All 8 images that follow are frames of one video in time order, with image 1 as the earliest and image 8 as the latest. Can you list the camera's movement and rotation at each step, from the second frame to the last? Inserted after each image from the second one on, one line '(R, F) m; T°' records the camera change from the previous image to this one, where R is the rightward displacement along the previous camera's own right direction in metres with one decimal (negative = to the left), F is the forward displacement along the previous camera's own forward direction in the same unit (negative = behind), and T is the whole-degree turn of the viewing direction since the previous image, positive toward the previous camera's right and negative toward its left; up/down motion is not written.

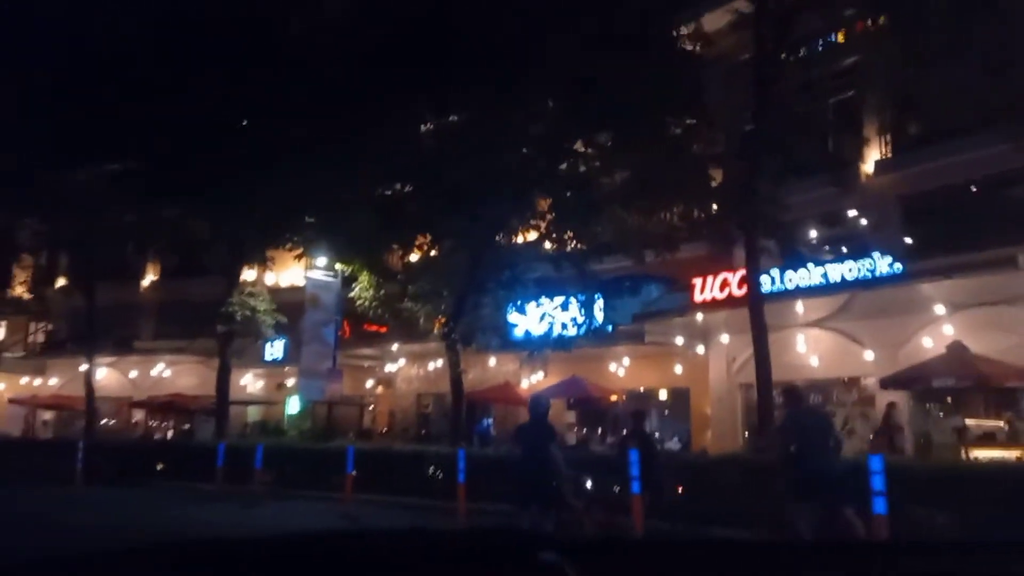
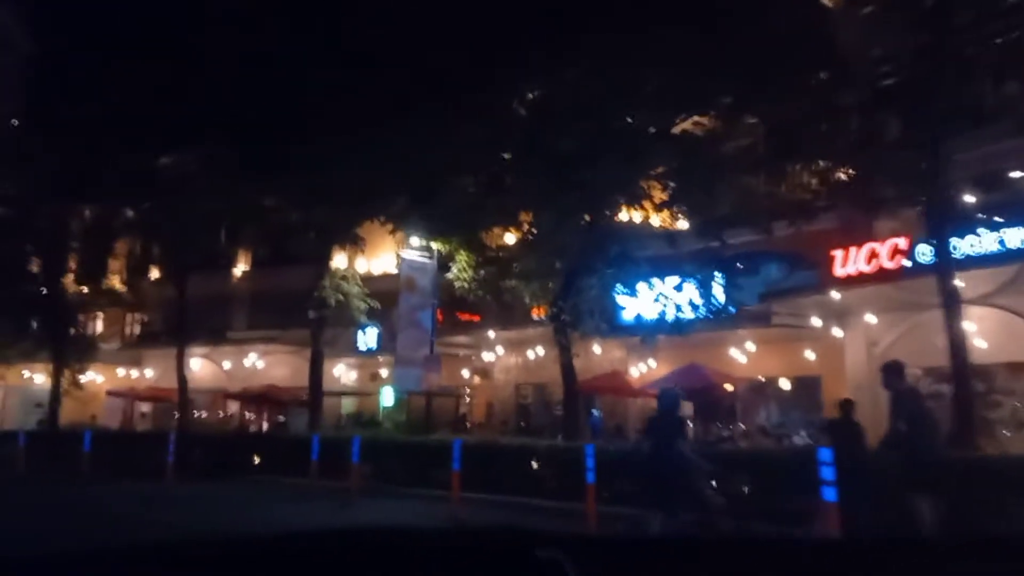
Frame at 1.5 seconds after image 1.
(-0.7, +2.1) m; -6°
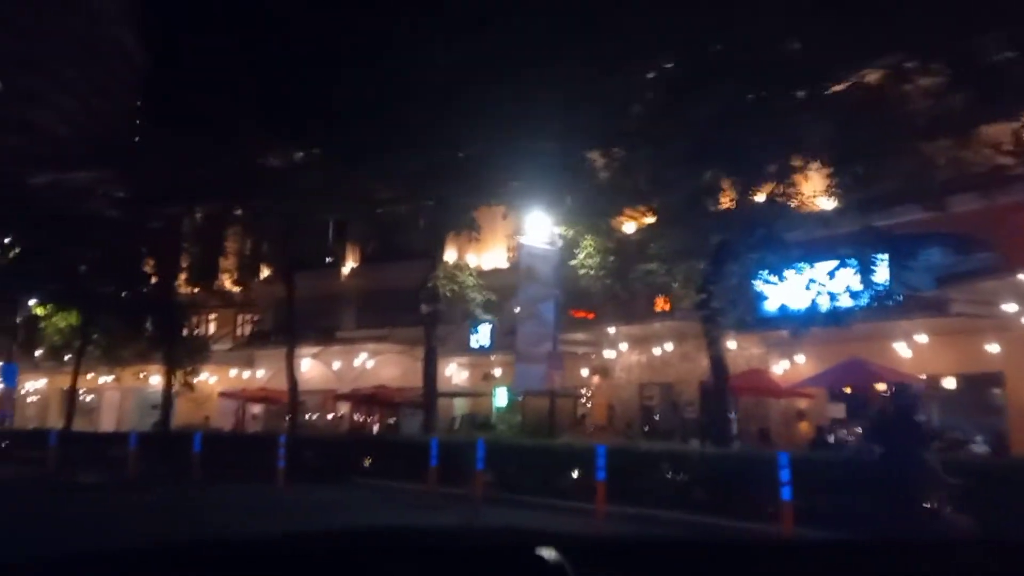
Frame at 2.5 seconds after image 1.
(-0.8, +2.1) m; -7°
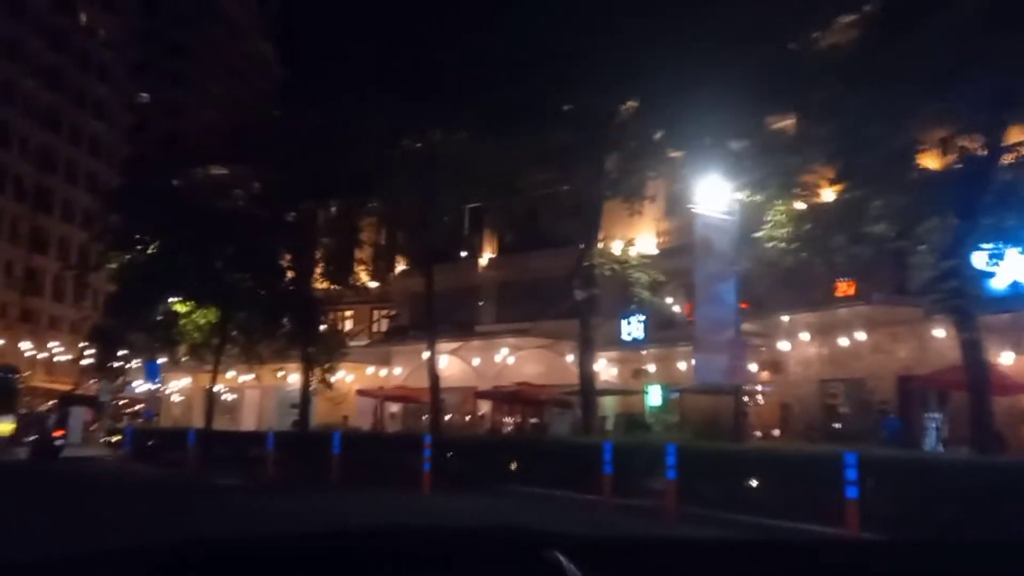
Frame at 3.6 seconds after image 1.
(-1.0, +2.7) m; -8°
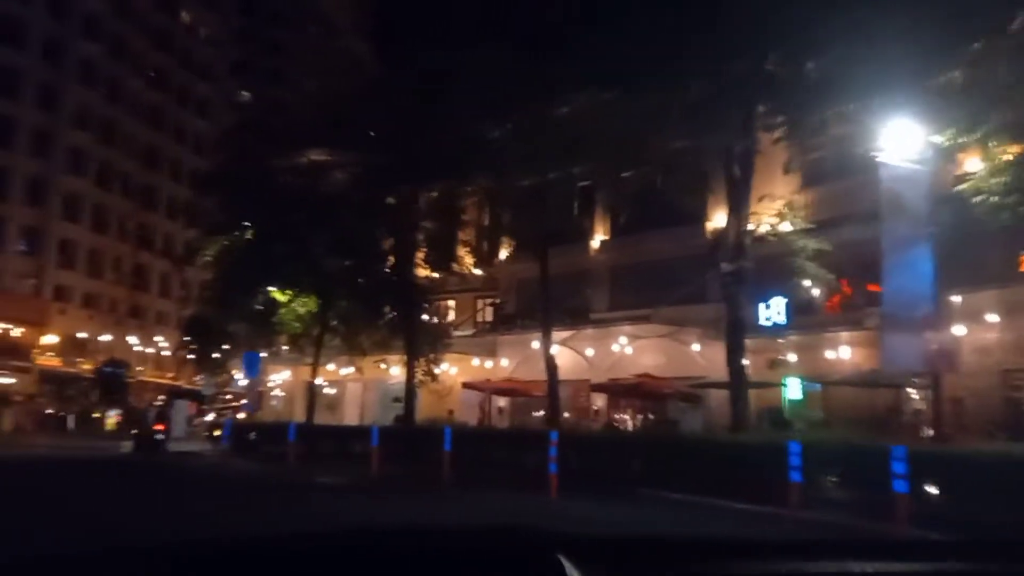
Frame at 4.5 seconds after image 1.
(-0.9, +2.7) m; -6°
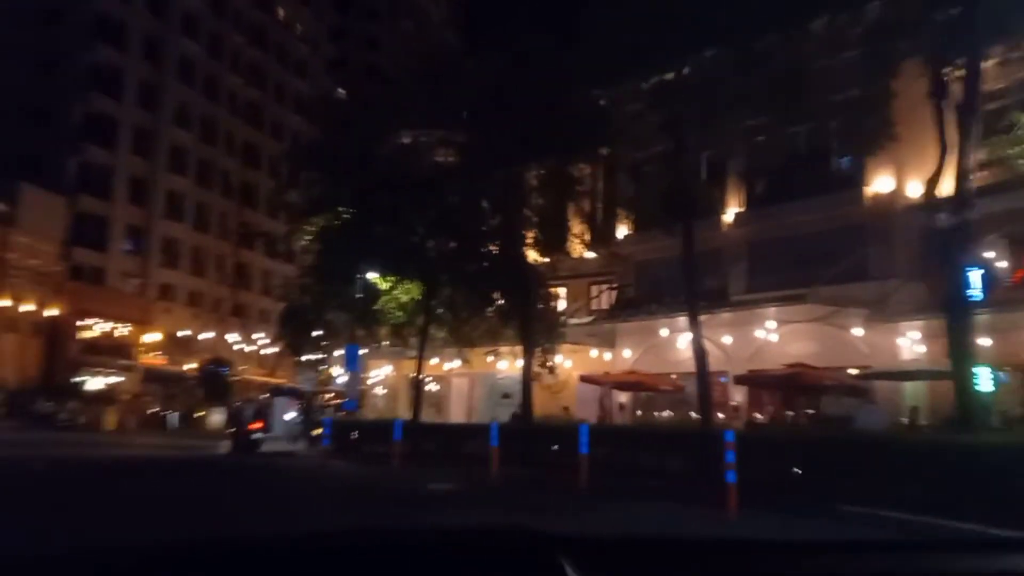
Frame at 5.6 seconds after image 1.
(-1.0, +3.4) m; -6°
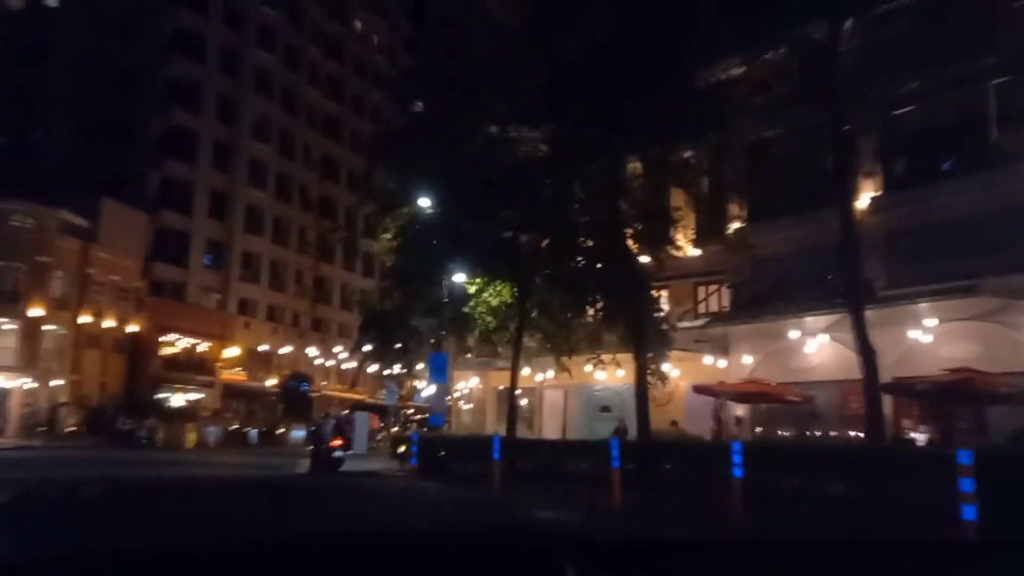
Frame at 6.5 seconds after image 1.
(-0.9, +3.1) m; -5°
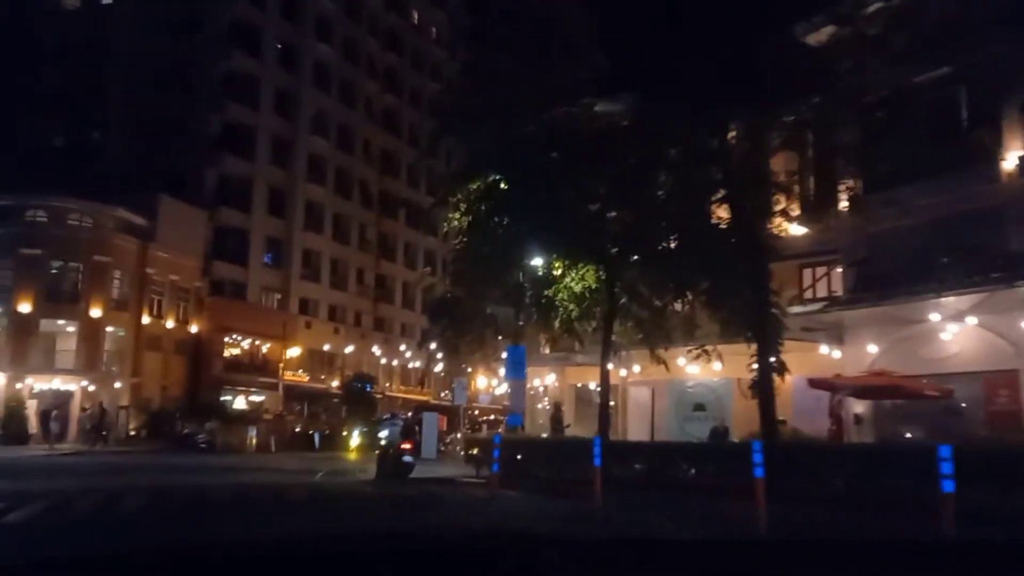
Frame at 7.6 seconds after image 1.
(-0.8, +3.0) m; -4°
